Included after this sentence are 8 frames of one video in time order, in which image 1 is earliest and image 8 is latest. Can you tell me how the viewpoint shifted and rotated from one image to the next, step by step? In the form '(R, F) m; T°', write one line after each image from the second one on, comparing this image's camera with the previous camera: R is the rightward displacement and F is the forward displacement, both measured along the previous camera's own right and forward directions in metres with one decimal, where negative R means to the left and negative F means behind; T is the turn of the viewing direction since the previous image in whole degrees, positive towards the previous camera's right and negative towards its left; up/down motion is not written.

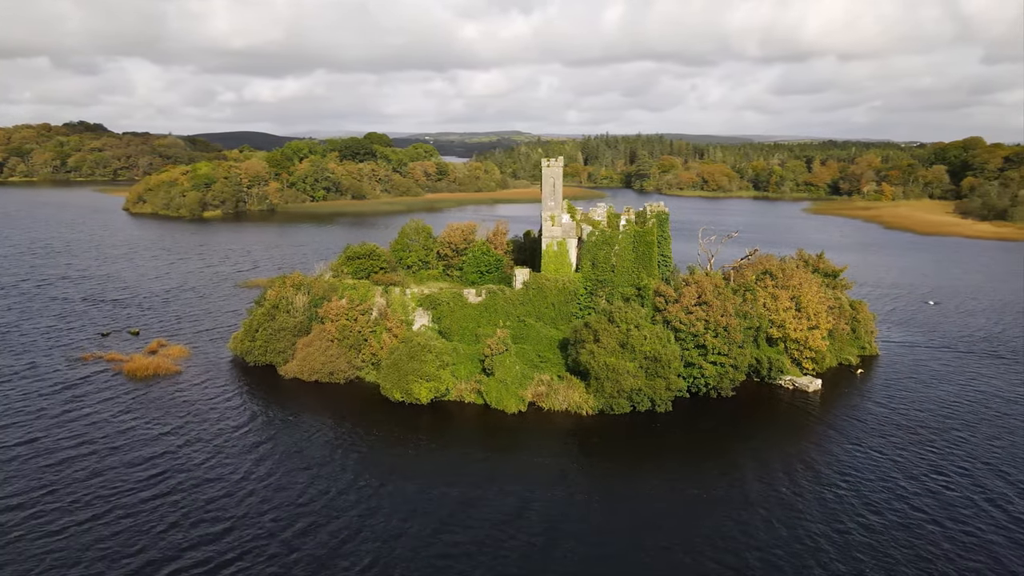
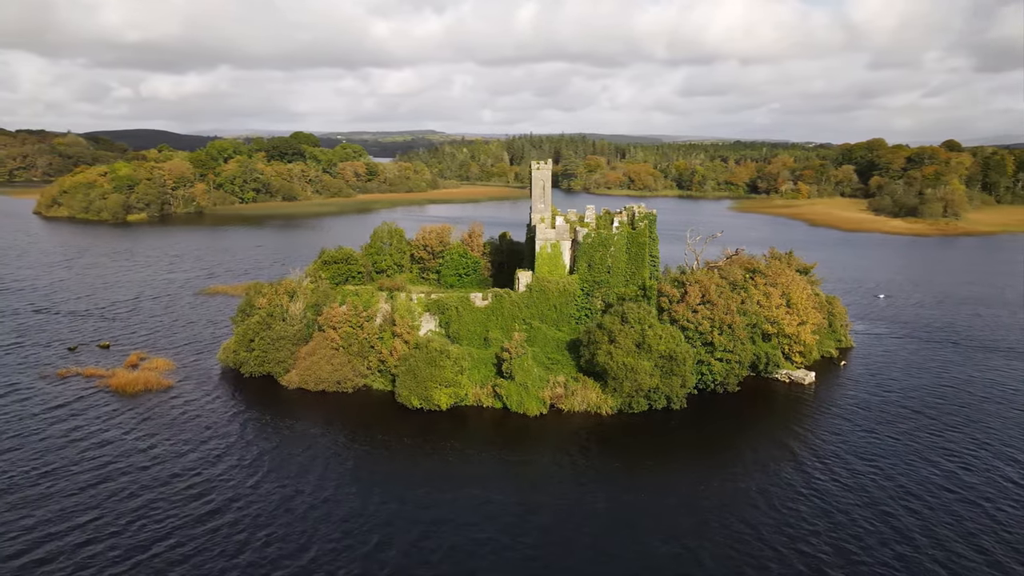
(-5.4, +0.1) m; +6°
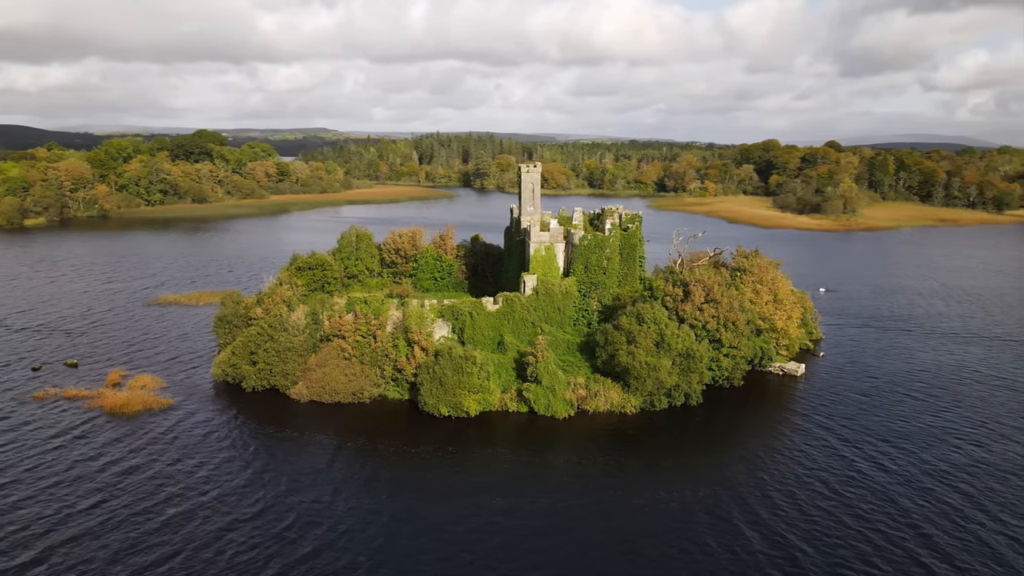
(-6.8, +0.3) m; +8°
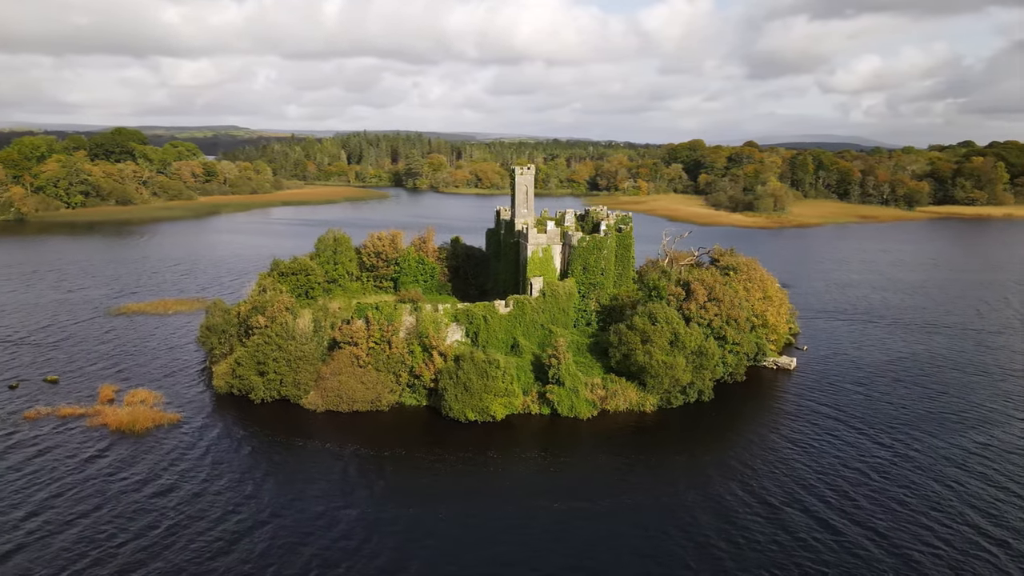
(-5.4, +0.1) m; +6°
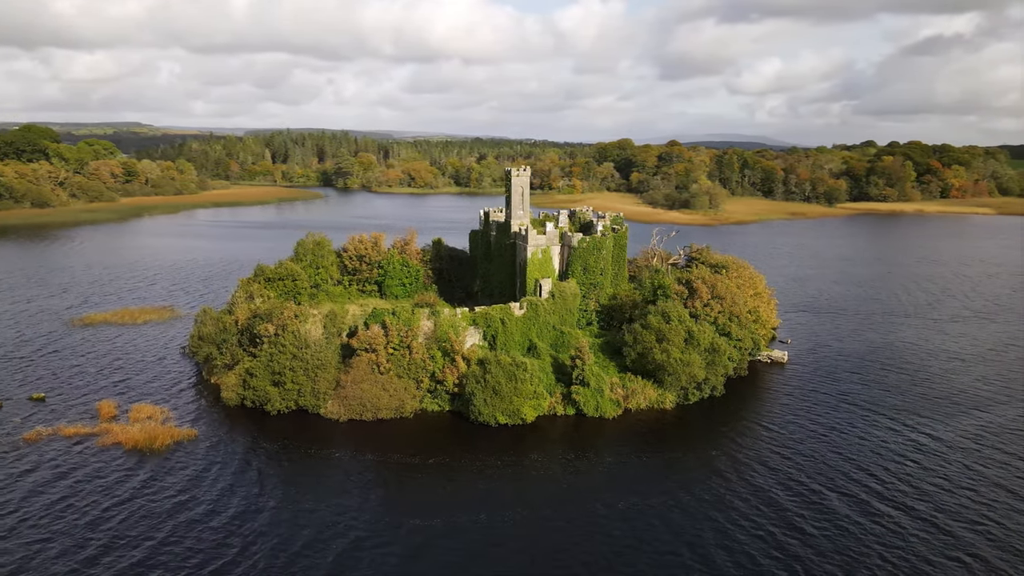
(-5.6, +0.2) m; +6°
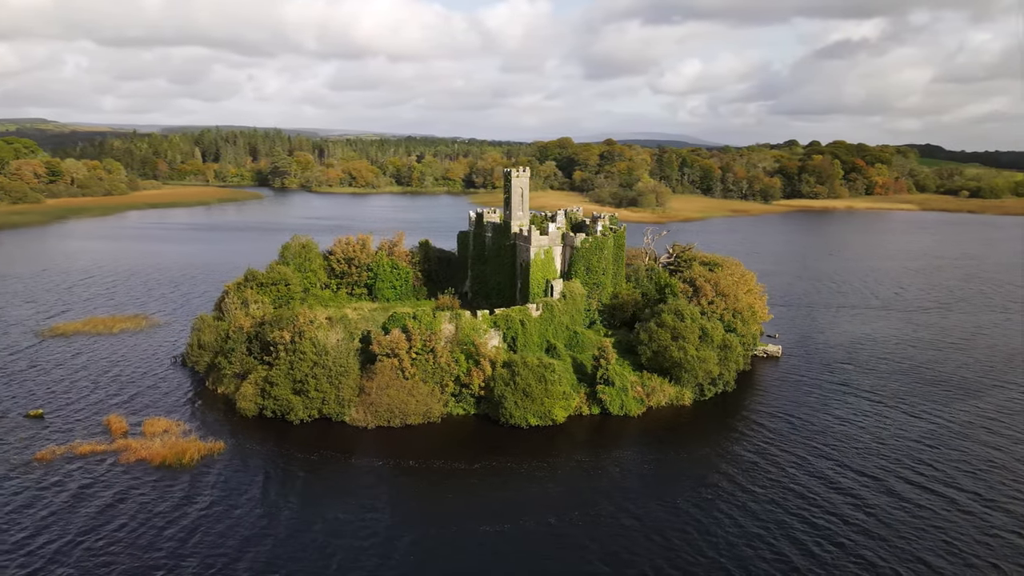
(-5.2, +0.2) m; +5°
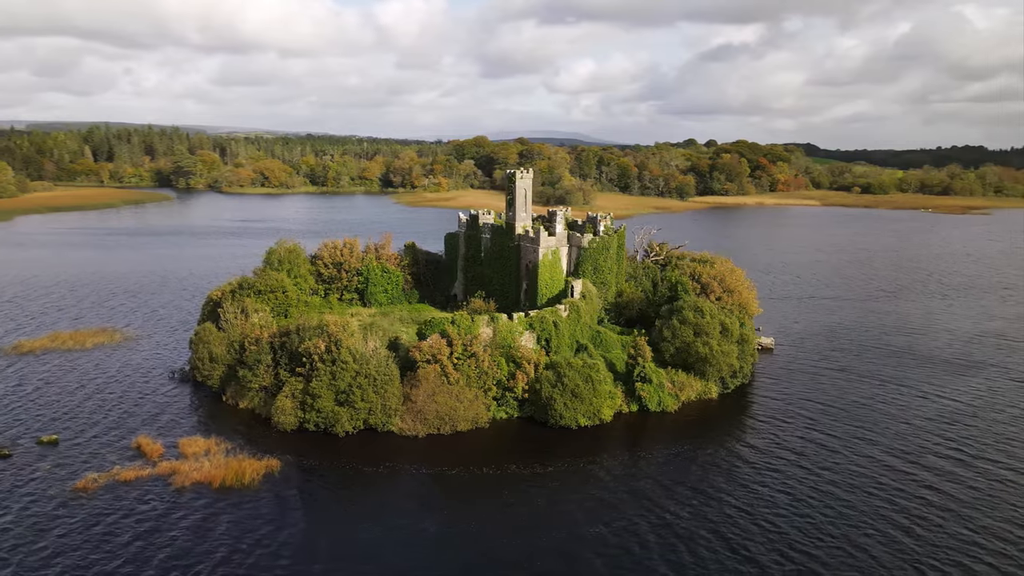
(-7.7, +0.5) m; +8°
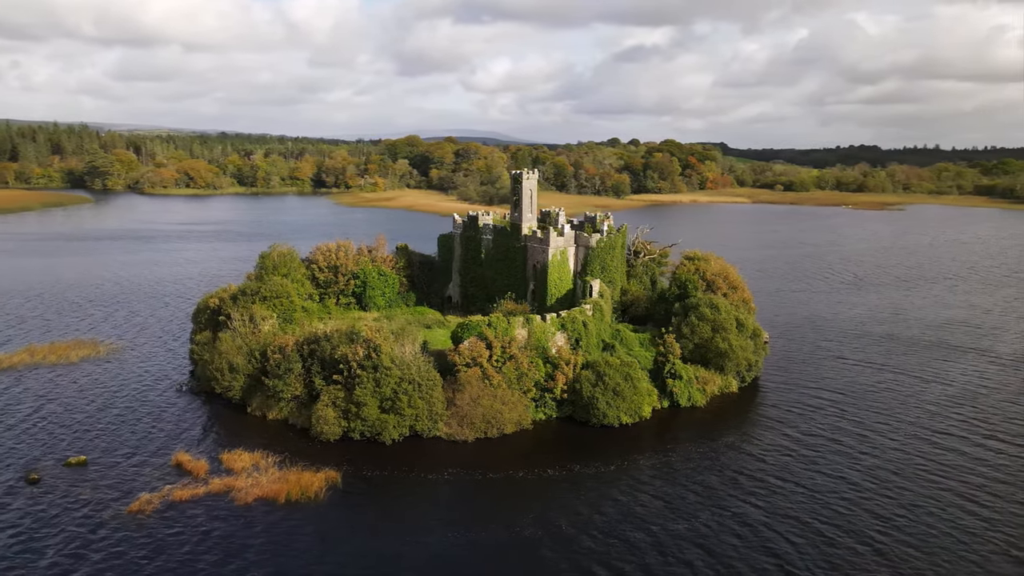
(-6.4, +0.4) m; +6°
